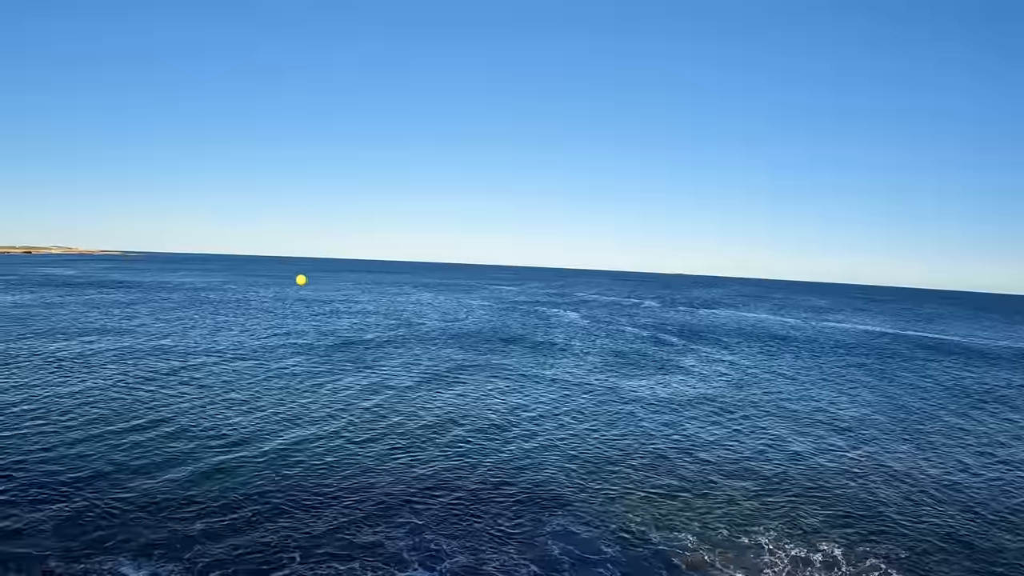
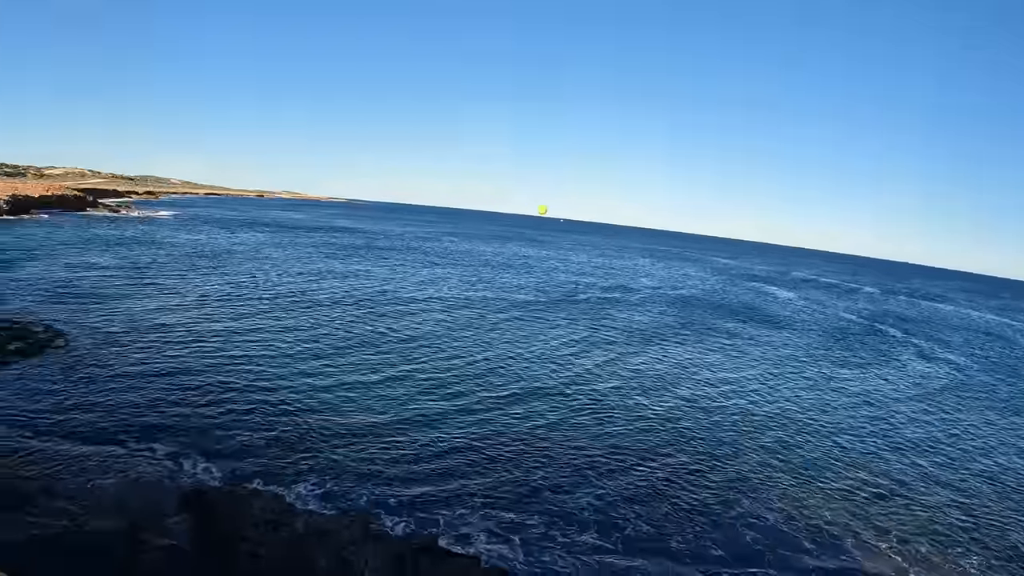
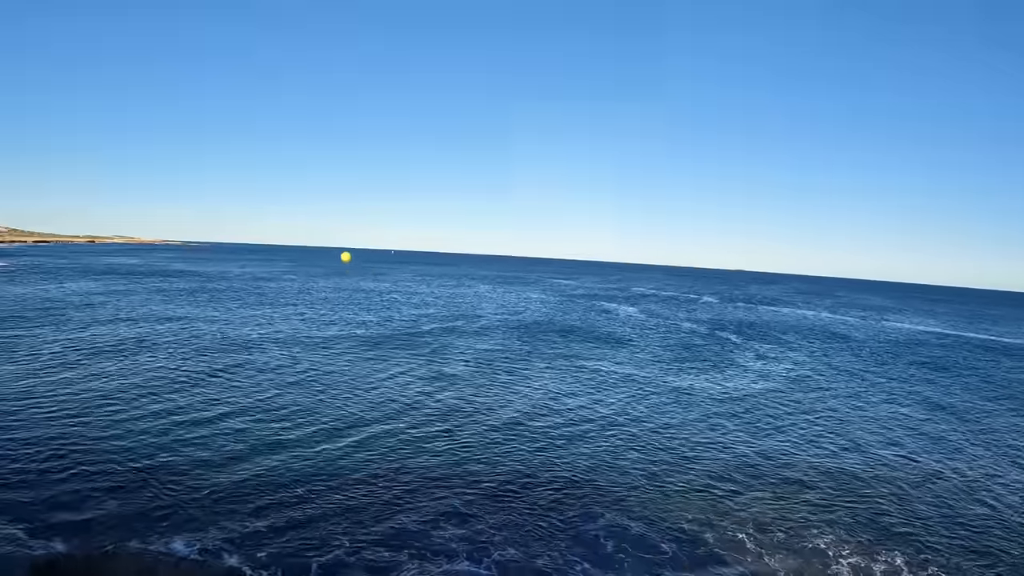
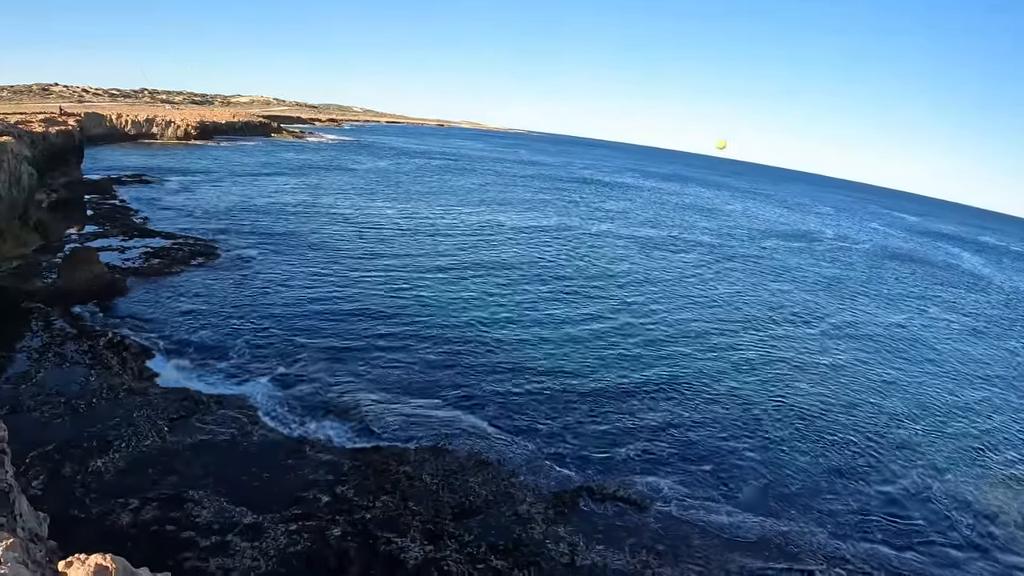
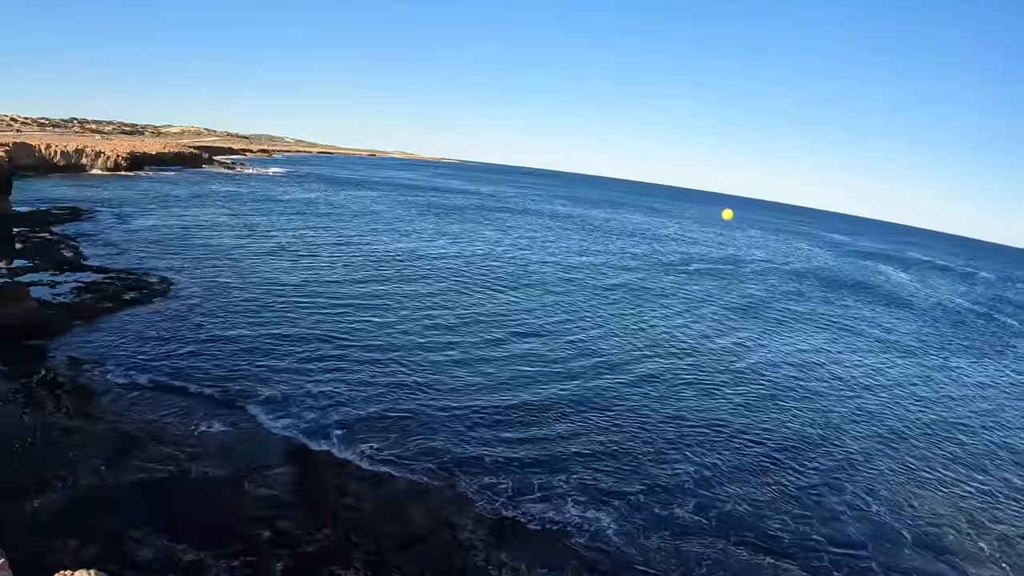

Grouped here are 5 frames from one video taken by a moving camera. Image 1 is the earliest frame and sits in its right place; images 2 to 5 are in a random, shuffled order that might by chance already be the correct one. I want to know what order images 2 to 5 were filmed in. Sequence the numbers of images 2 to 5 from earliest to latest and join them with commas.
3, 2, 5, 4
